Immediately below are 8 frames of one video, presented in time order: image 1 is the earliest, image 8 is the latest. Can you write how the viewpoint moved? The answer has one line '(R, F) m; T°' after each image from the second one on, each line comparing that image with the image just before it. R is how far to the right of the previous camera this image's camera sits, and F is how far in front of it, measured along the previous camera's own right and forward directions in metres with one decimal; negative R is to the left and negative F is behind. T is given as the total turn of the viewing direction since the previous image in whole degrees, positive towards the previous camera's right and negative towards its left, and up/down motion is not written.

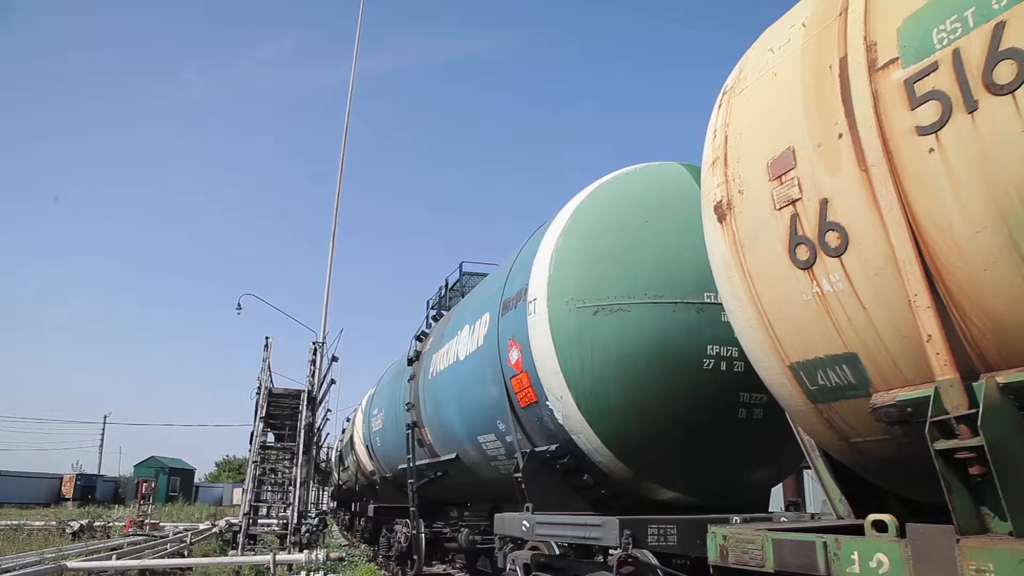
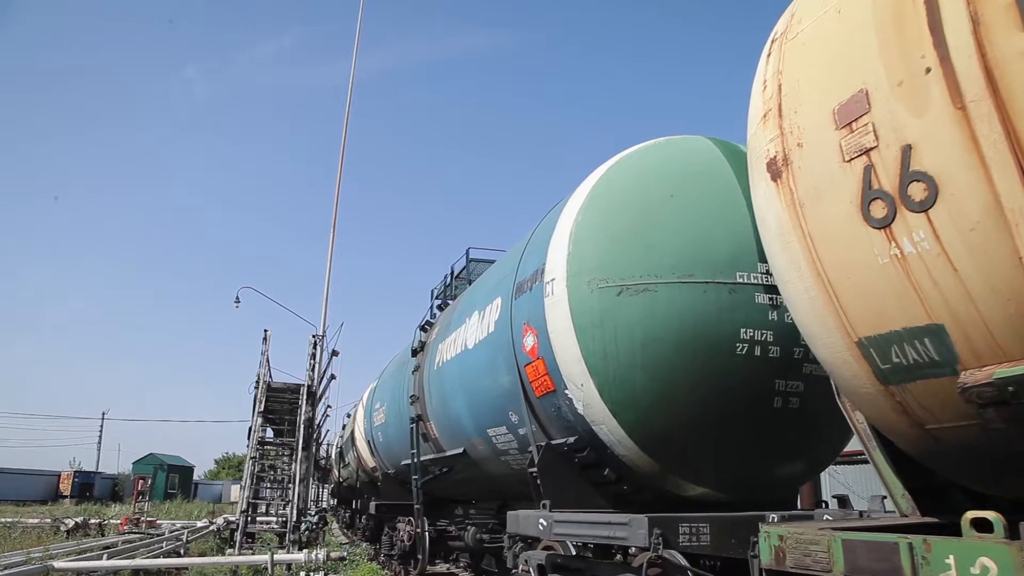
(-0.1, +0.4) m; 0°
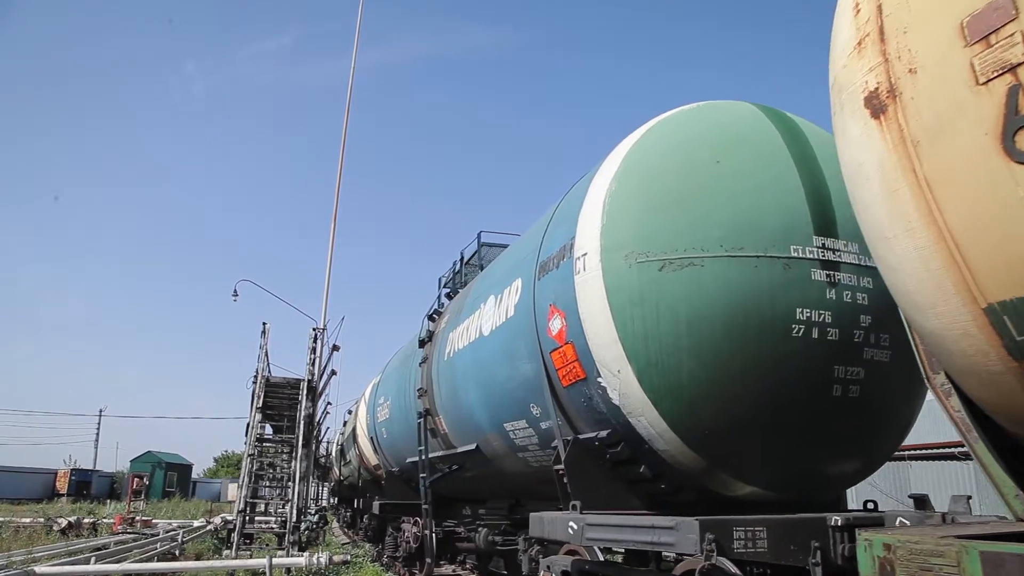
(-0.2, +0.5) m; 0°
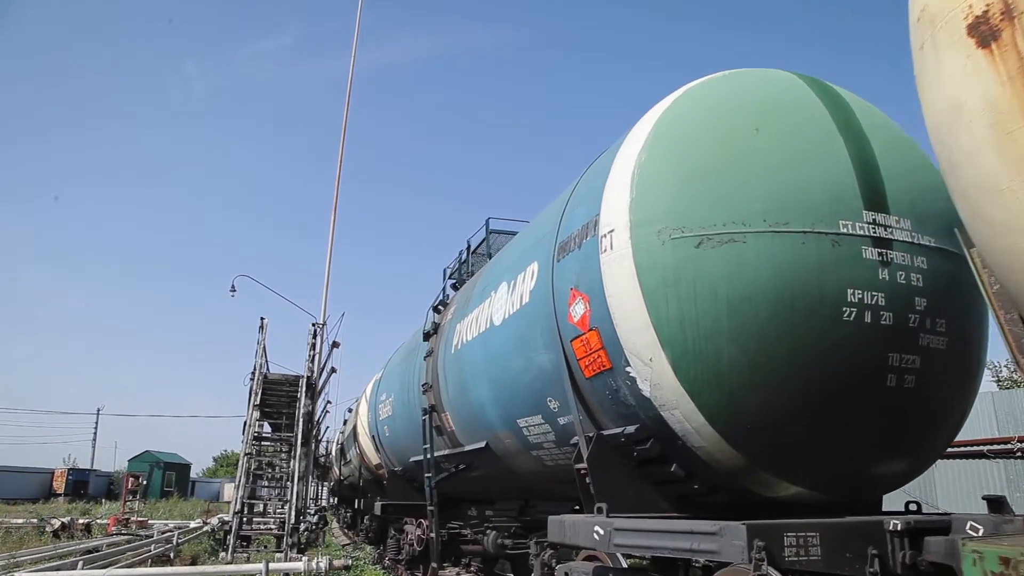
(-0.1, +0.4) m; 0°
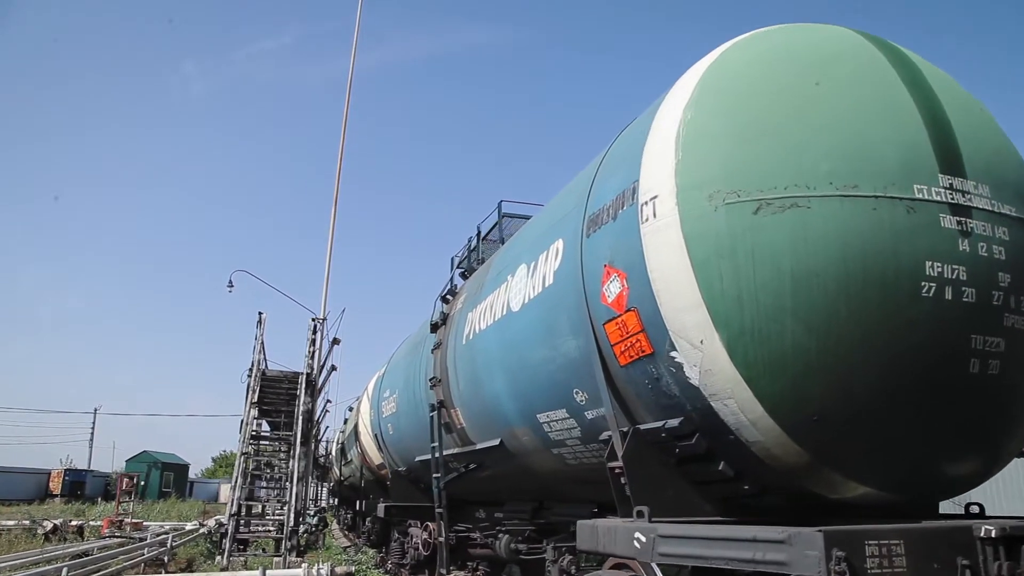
(-0.2, +0.5) m; 0°
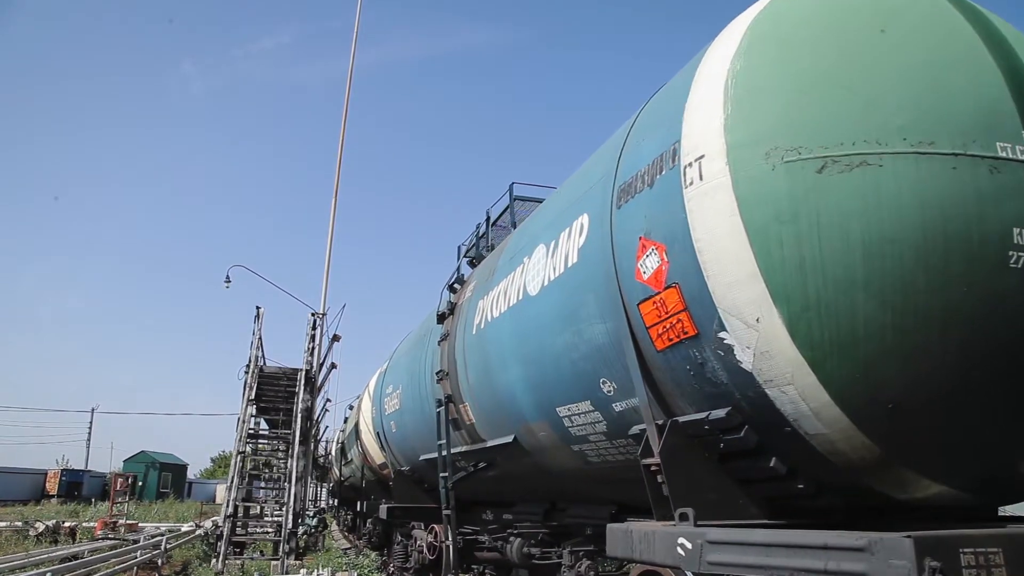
(-0.1, +0.4) m; 0°
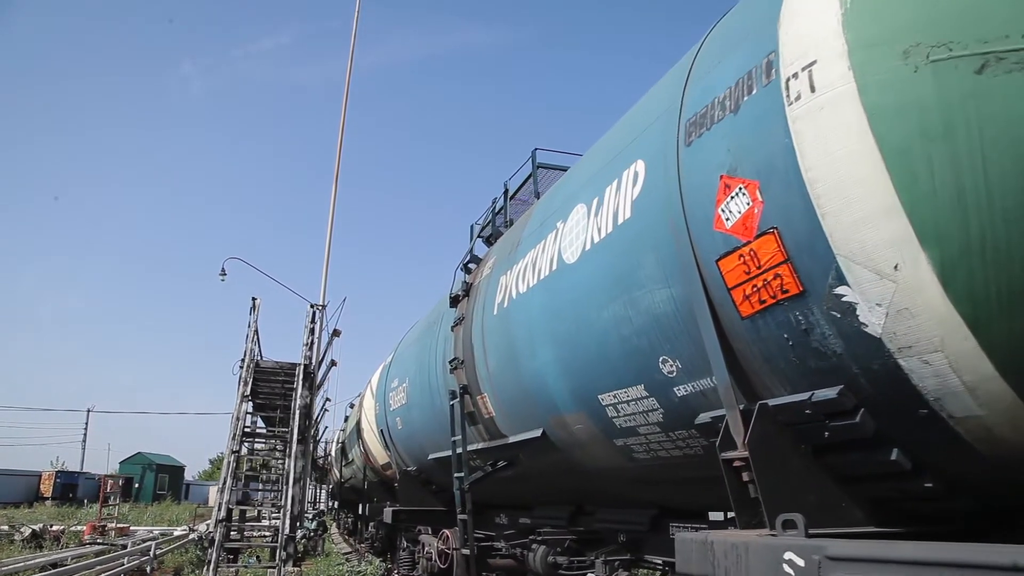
(-0.2, +0.7) m; 0°
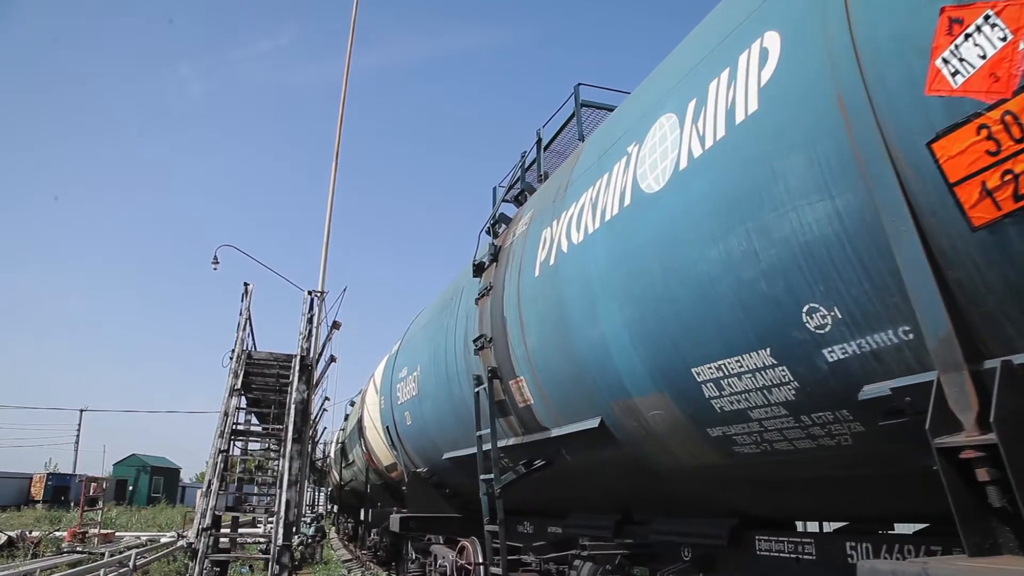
(-0.3, +1.0) m; 0°
